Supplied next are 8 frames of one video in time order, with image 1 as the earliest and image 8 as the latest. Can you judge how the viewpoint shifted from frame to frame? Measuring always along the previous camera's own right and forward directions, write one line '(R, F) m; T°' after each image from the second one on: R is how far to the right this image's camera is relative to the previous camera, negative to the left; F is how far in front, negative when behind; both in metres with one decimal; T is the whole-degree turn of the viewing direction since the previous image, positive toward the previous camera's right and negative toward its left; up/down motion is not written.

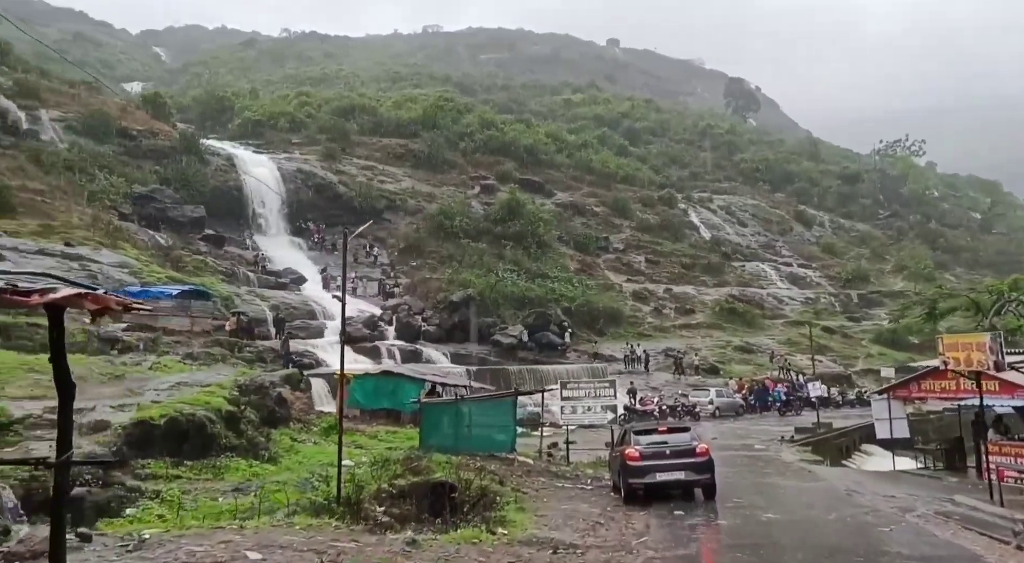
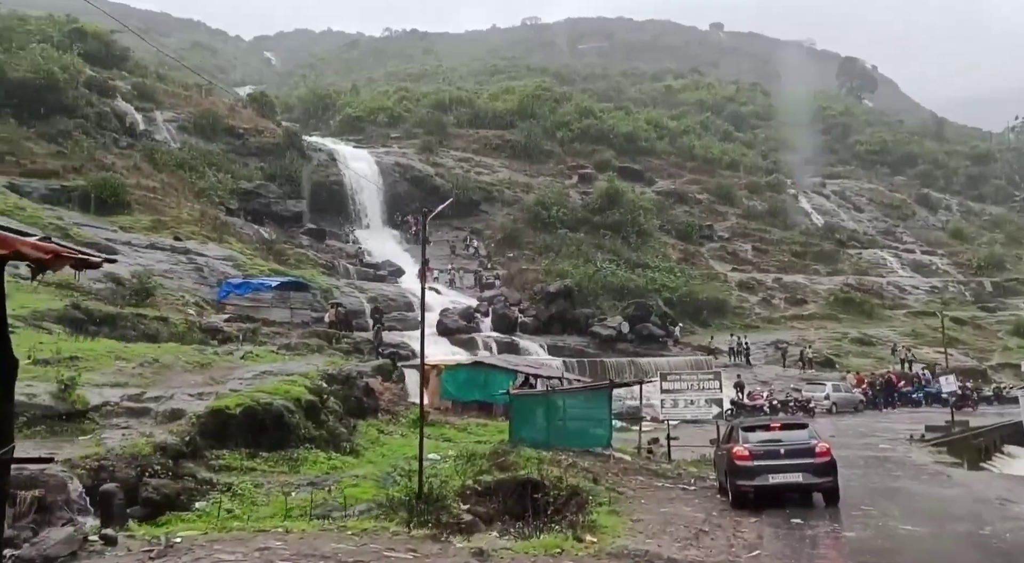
(+0.1, +0.9) m; -7°
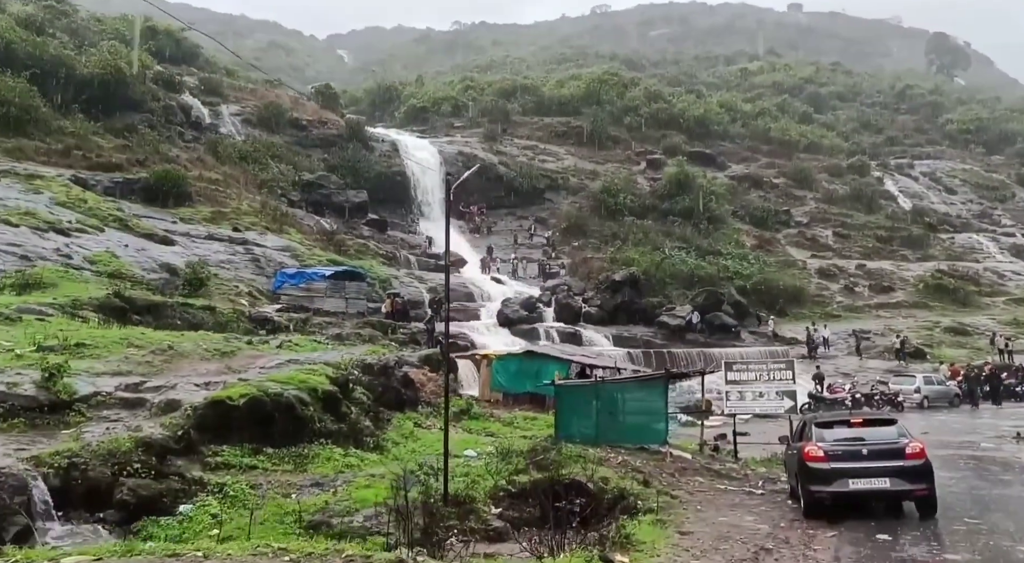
(+0.4, +1.2) m; -5°
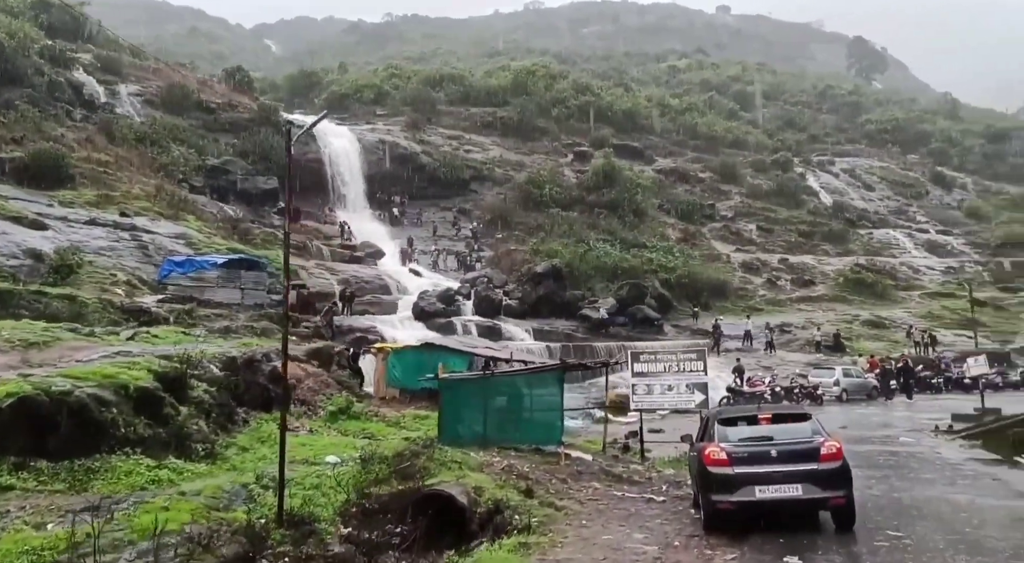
(+0.8, +1.5) m; +4°
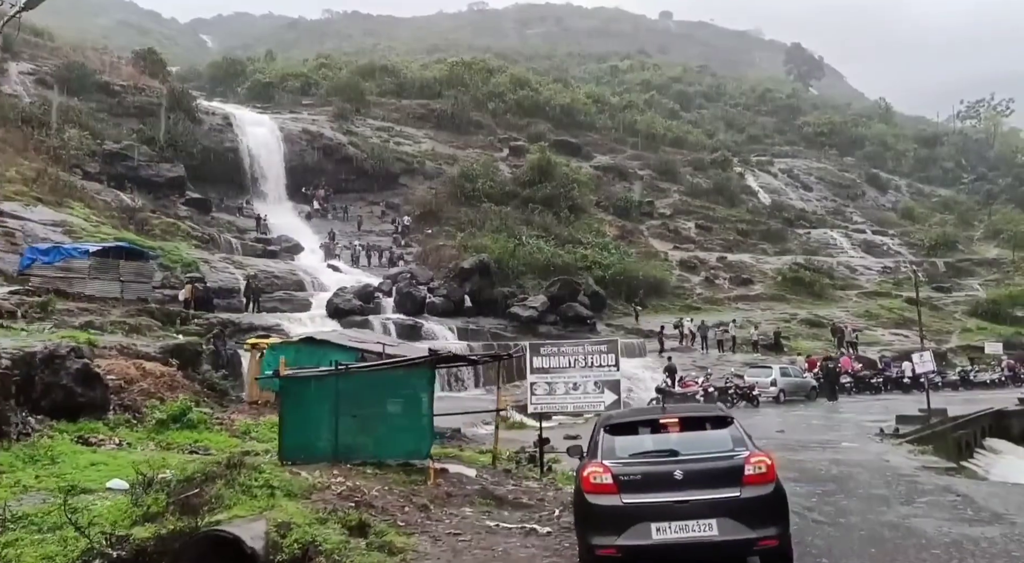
(+0.9, +2.2) m; +4°
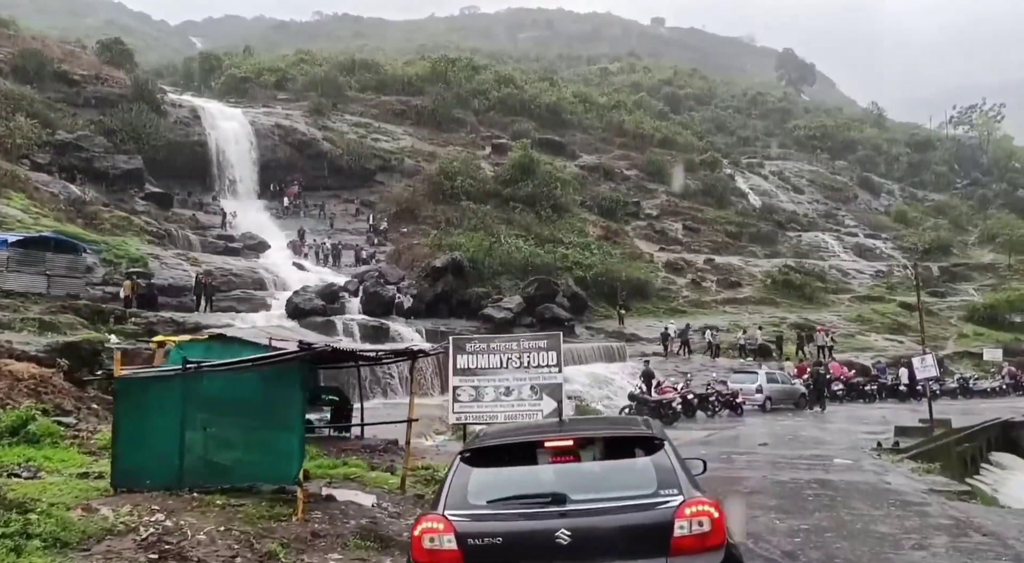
(+0.8, +1.9) m; 0°
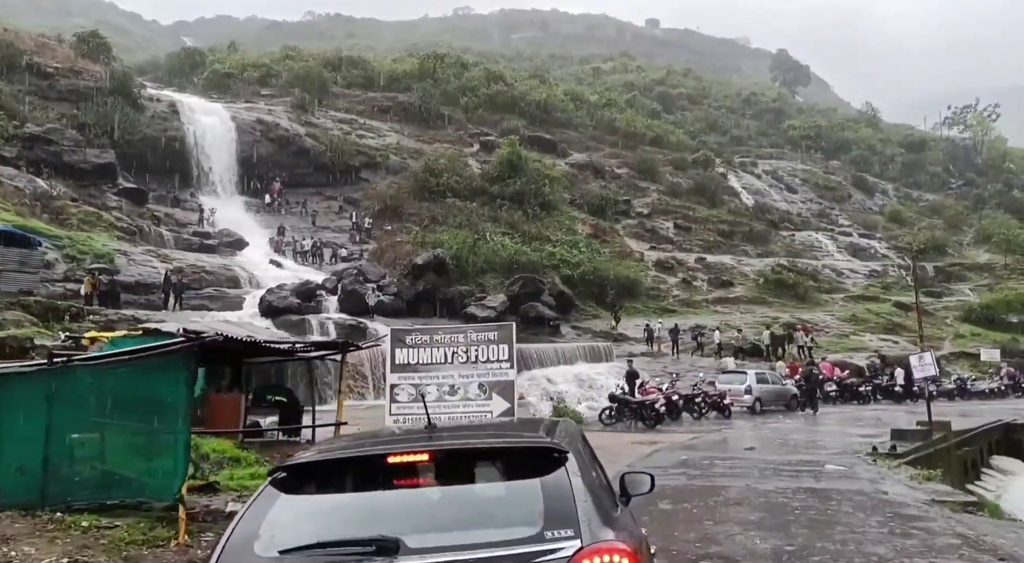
(+0.4, +1.0) m; 0°
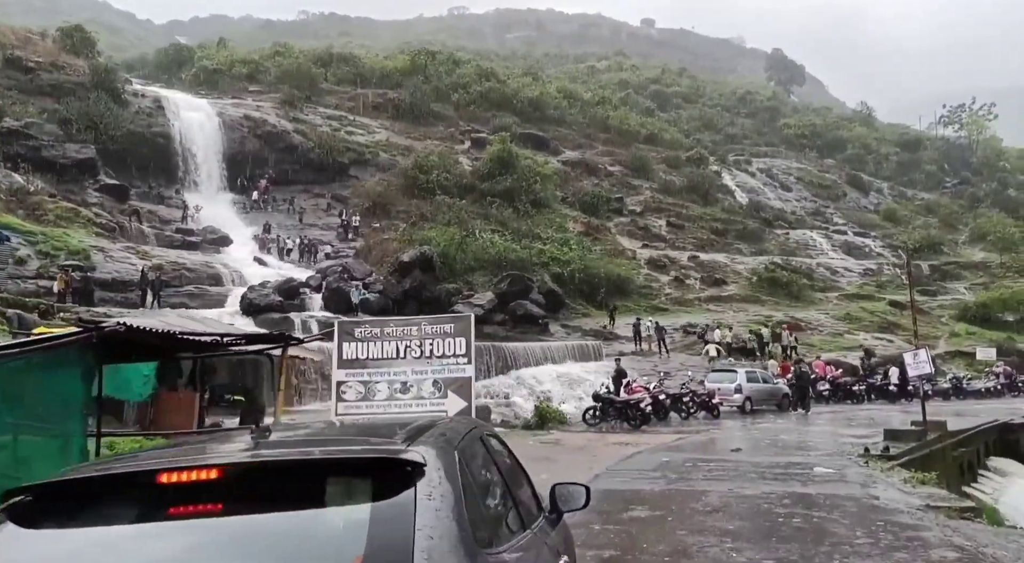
(+0.3, +0.6) m; 0°
